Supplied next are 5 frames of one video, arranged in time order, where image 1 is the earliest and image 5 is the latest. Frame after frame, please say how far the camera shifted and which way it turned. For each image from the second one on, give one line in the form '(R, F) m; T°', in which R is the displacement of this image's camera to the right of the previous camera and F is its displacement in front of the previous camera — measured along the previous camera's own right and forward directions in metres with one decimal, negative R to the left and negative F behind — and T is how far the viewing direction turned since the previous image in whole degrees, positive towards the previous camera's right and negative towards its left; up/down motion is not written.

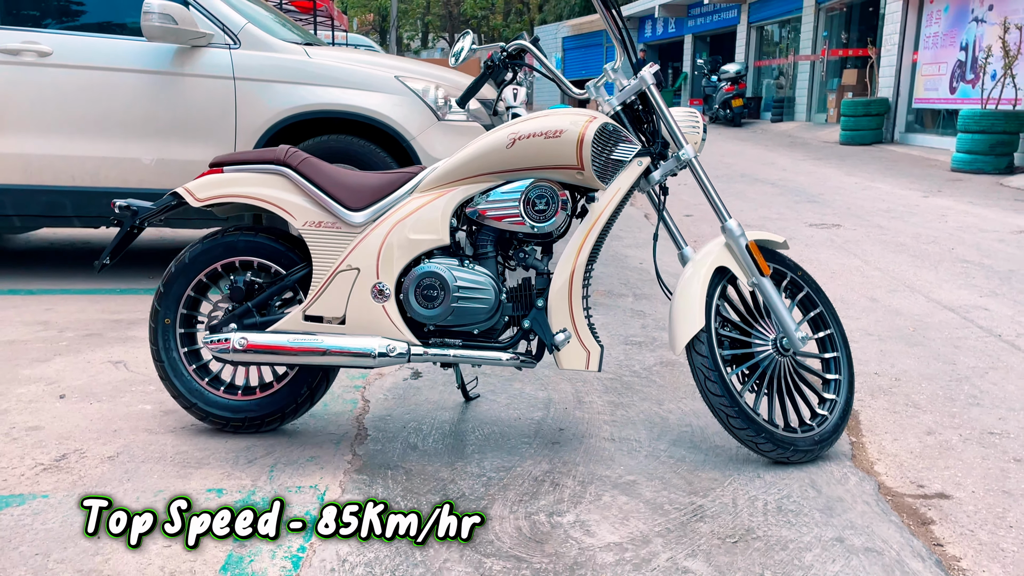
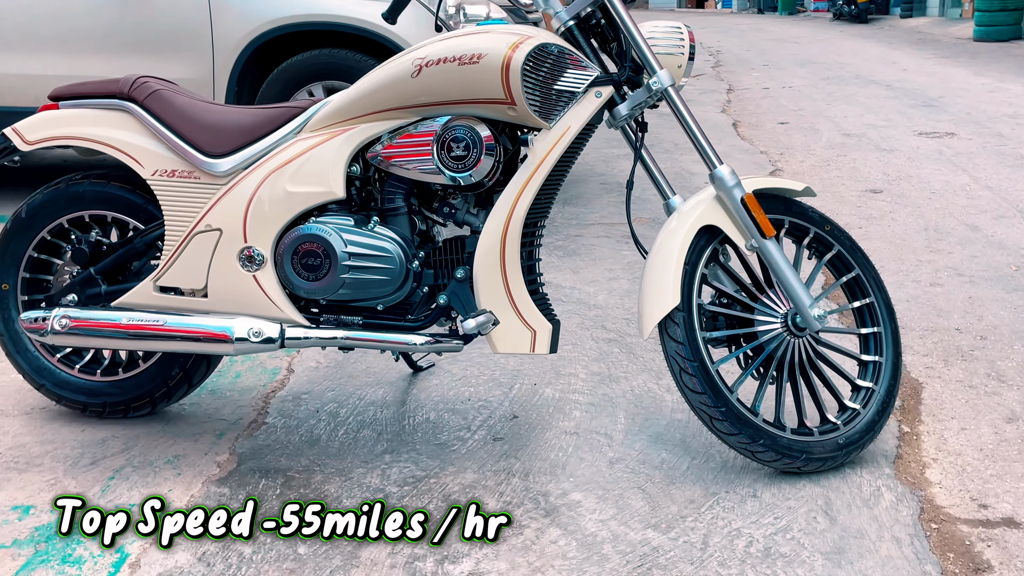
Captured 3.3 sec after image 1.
(+0.5, +0.9) m; -7°
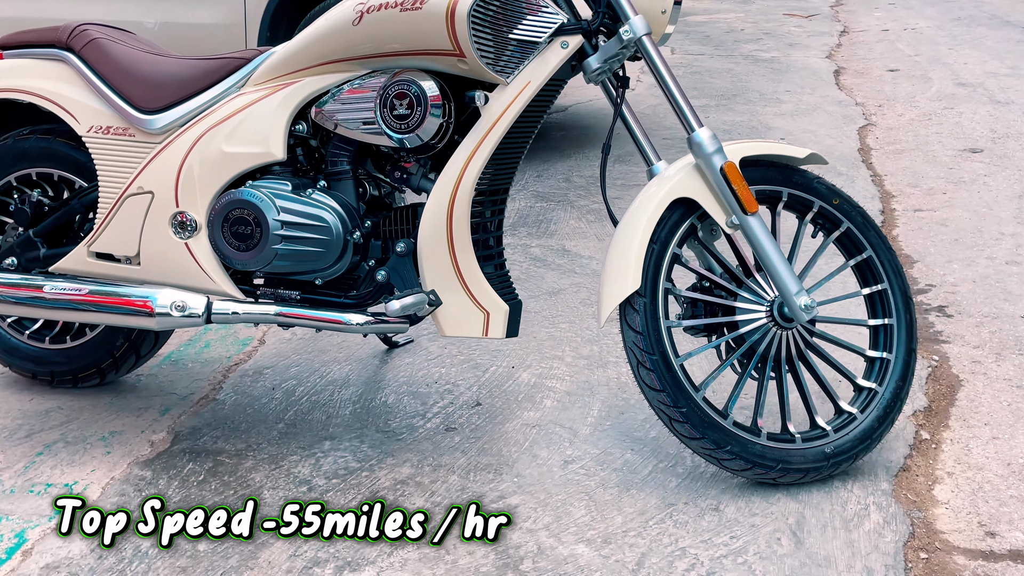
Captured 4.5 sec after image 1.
(+0.4, +0.3) m; -7°
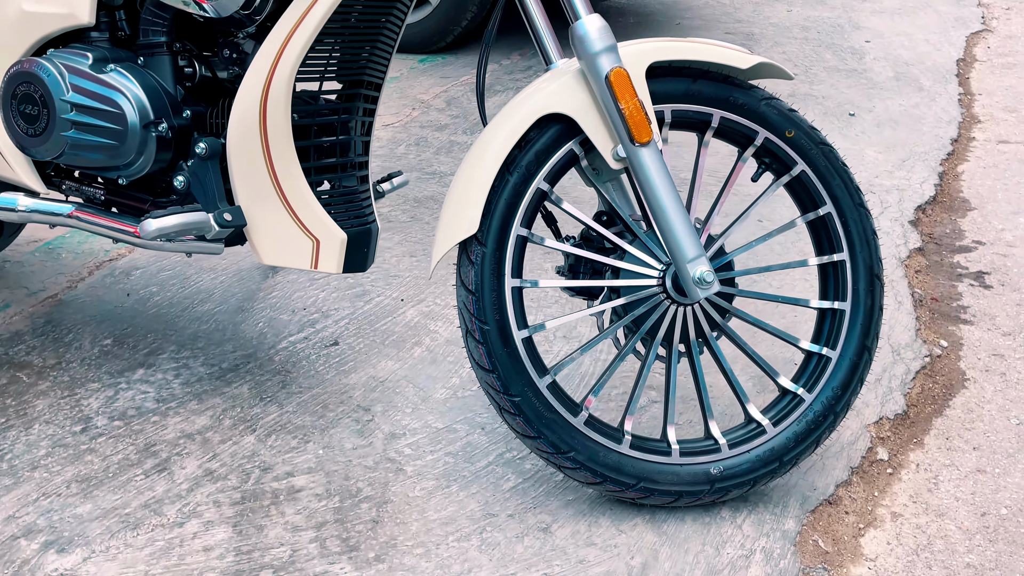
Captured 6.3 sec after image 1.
(+0.6, +0.6) m; -7°
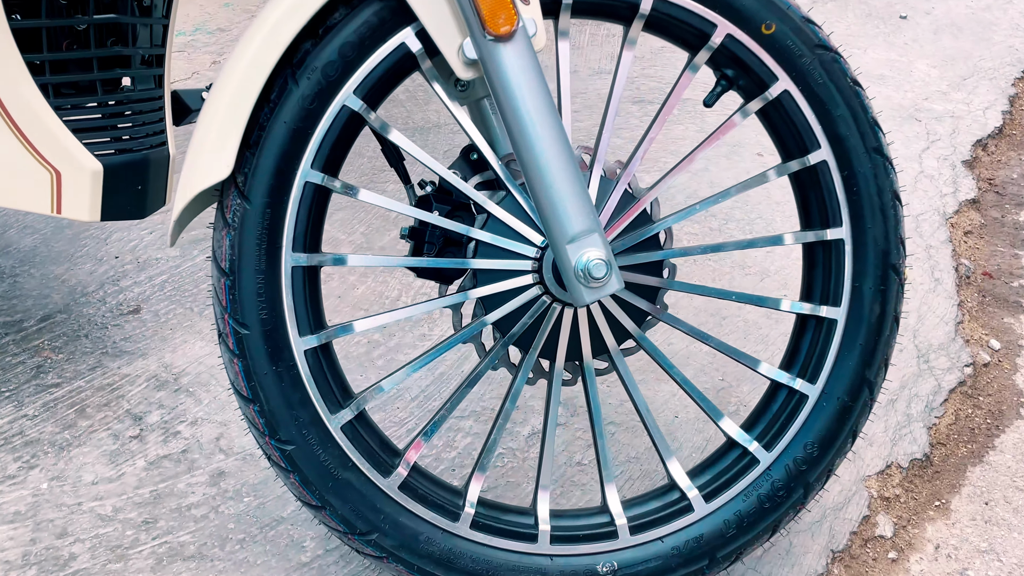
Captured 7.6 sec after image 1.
(+0.3, +0.7) m; -3°
